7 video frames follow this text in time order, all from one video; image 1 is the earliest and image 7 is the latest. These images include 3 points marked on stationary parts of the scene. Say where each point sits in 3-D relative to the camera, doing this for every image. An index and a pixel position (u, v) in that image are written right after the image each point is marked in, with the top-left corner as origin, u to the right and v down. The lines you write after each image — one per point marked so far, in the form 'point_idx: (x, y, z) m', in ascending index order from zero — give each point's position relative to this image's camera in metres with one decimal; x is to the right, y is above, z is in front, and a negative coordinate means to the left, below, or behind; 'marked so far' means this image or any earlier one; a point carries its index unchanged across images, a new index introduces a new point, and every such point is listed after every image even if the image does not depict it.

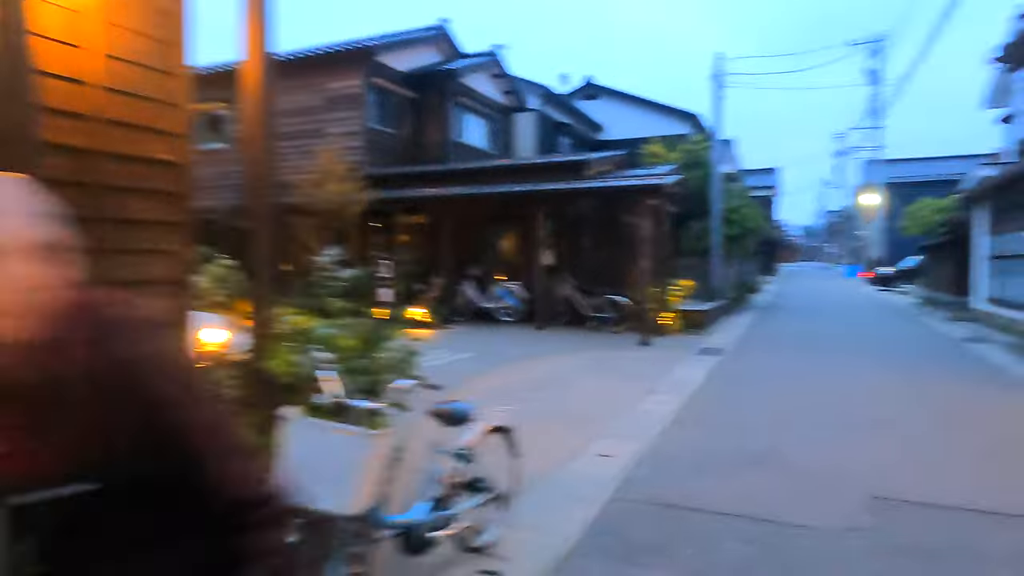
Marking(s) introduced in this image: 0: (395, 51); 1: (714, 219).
0: (-2.6, +5.3, +14.7) m
1: (+4.7, +1.6, +15.4) m
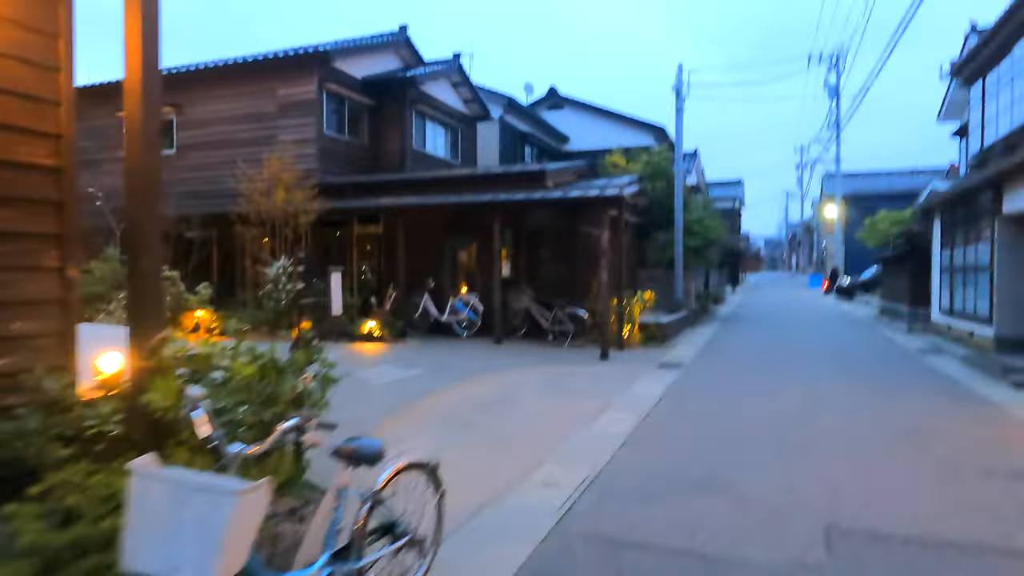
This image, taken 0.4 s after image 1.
0: (-3.5, +5.0, +14.4) m
1: (+3.8, +1.4, +15.4) m
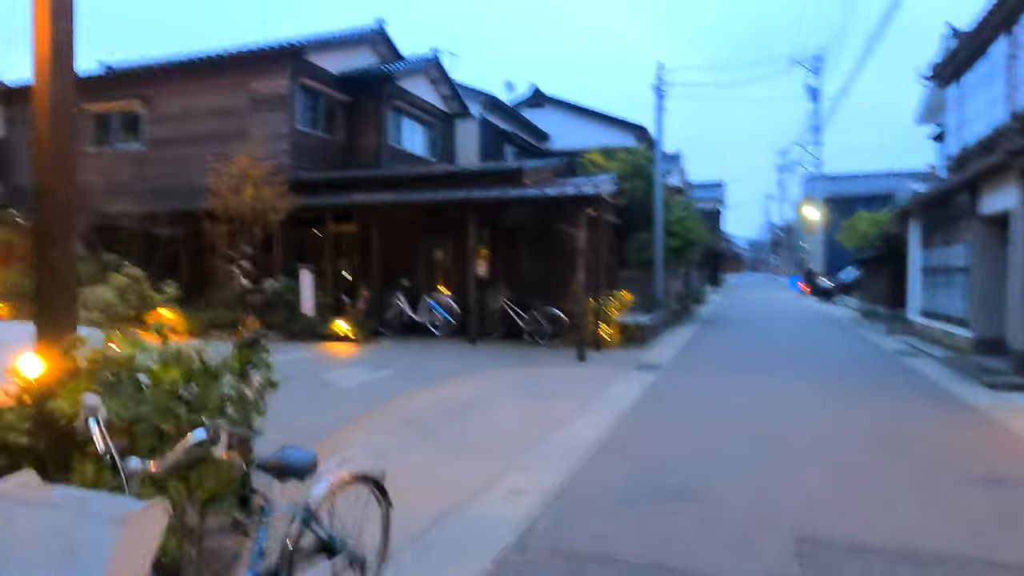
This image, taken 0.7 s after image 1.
0: (-3.9, +5.0, +14.1) m
1: (+3.3, +1.4, +15.3) m
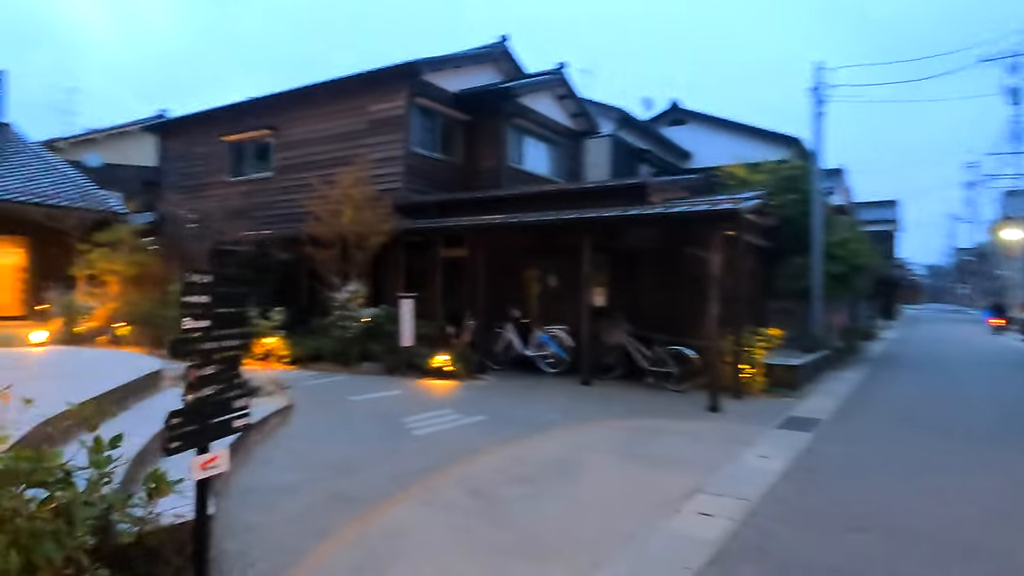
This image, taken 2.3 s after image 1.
0: (-1.4, +4.5, +13.6) m
1: (+5.9, +0.7, +13.0) m
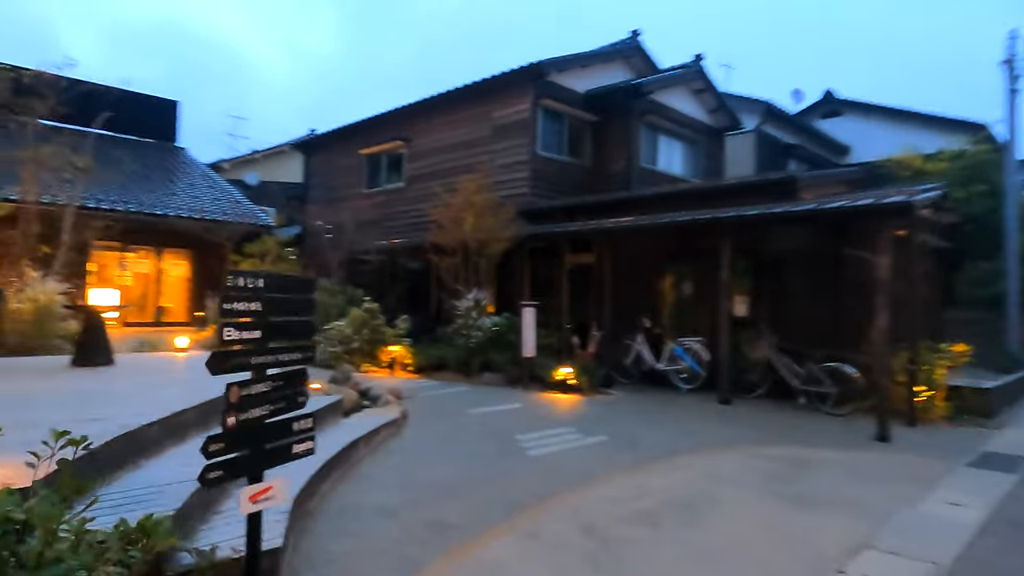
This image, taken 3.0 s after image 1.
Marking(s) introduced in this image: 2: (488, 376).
0: (+1.2, +4.3, +13.1) m
1: (+8.2, +0.6, +11.0) m
2: (-0.3, -1.3, +9.4) m
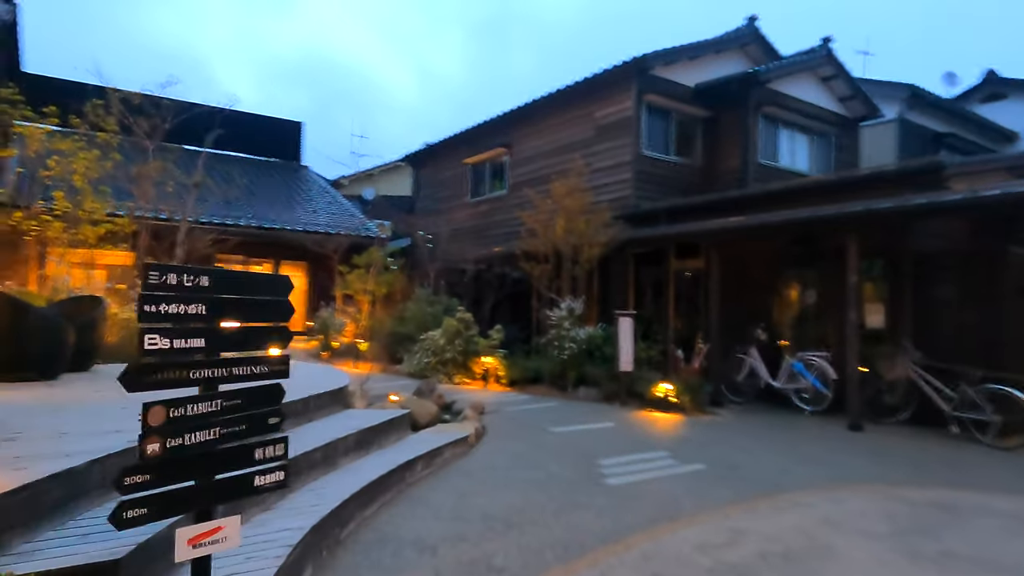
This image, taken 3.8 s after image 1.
0: (+3.1, +4.1, +12.2) m
1: (+9.6, +0.5, +8.7) m
2: (+0.9, -1.4, +8.8) m
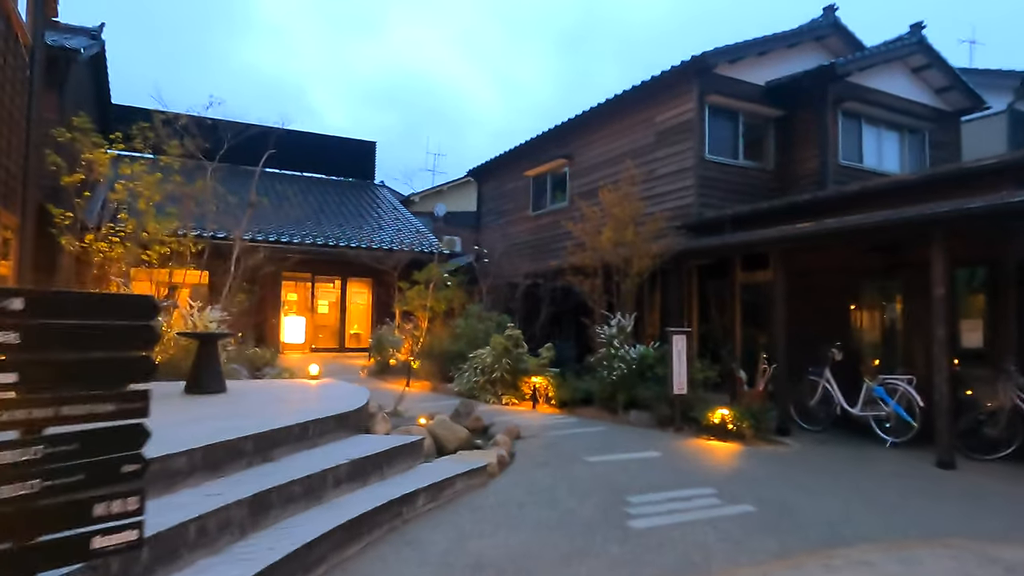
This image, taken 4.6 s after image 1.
0: (+4.1, +3.9, +11.3) m
1: (+10.1, +0.4, +7.0) m
2: (+1.5, -1.6, +8.1) m
